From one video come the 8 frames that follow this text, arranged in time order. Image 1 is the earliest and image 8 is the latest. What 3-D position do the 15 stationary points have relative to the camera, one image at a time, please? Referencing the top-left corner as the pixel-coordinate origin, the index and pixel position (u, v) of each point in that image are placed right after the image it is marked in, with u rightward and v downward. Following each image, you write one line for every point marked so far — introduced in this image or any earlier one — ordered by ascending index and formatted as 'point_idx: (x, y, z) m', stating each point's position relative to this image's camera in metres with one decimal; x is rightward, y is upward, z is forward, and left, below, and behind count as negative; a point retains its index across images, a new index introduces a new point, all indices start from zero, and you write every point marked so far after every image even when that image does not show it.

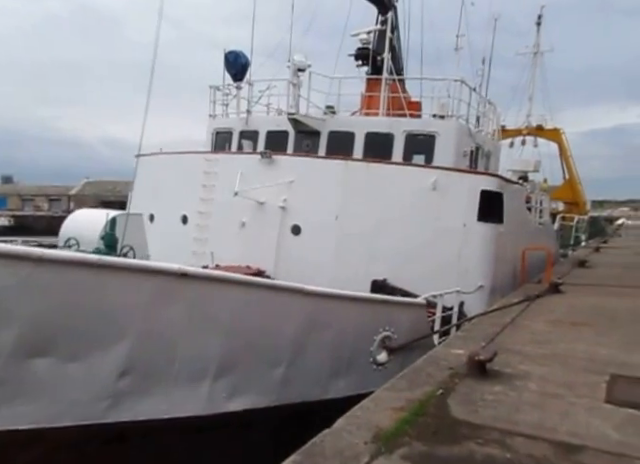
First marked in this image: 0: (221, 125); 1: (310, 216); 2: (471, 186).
0: (-1.7, +1.8, +9.8) m
1: (-0.1, +0.2, +7.6) m
2: (+1.9, +0.6, +7.3) m
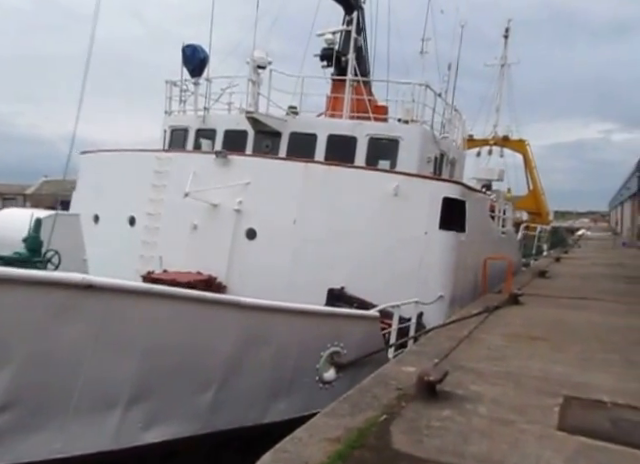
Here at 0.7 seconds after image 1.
0: (-2.3, +1.7, +9.4) m
1: (-0.6, +0.2, +7.3) m
2: (+1.3, +0.5, +7.1) m
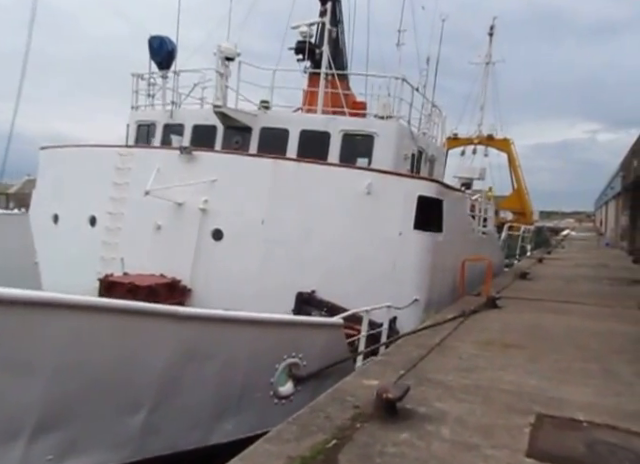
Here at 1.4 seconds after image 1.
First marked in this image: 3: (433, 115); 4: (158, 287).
0: (-2.7, +1.7, +9.0) m
1: (-1.0, +0.1, +6.9) m
2: (+1.0, +0.5, +6.8) m
3: (+1.9, +1.9, +9.8) m
4: (-1.7, -0.6, +6.3) m
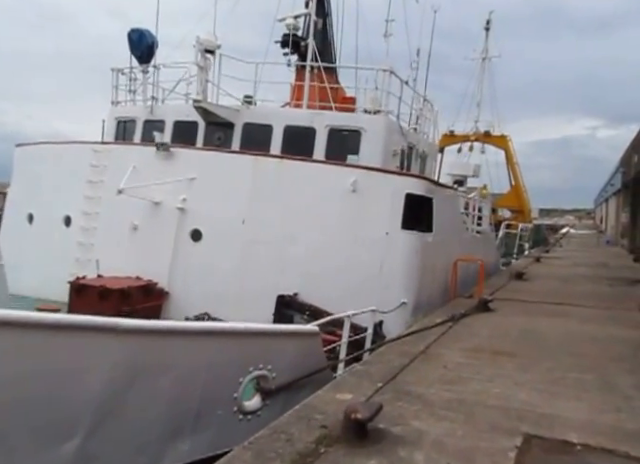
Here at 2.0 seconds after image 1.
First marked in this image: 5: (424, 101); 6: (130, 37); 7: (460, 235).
0: (-2.9, +1.7, +8.7) m
1: (-1.2, +0.1, +6.6) m
2: (+0.8, +0.5, +6.5) m
3: (+1.7, +1.9, +9.5) m
4: (-1.9, -0.6, +6.0) m
5: (+1.6, +2.0, +9.3) m
6: (-2.7, +2.8, +8.5) m
7: (+1.9, 0.0, +8.2) m
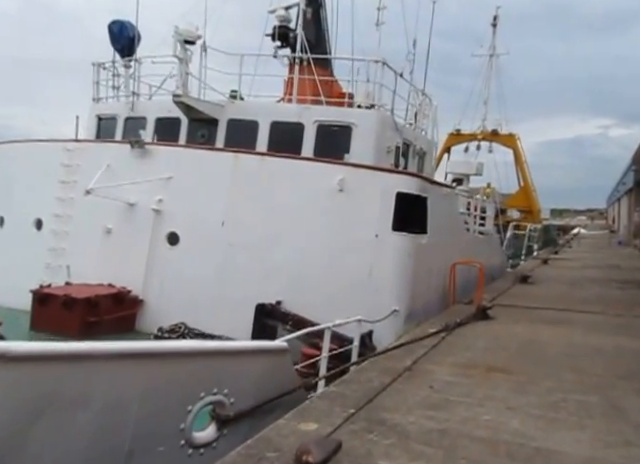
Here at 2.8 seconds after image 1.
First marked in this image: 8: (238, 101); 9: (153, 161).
0: (-3.0, +1.7, +8.3) m
1: (-1.3, +0.1, +6.1) m
2: (+0.7, +0.5, +6.0) m
3: (+1.6, +1.9, +9.0) m
4: (-2.1, -0.6, +5.5) m
5: (+1.5, +2.0, +8.8) m
6: (-2.8, +2.7, +8.1) m
7: (+1.8, -0.1, +7.7) m
8: (-1.0, +1.6, +7.5) m
9: (-1.8, +0.8, +6.3) m
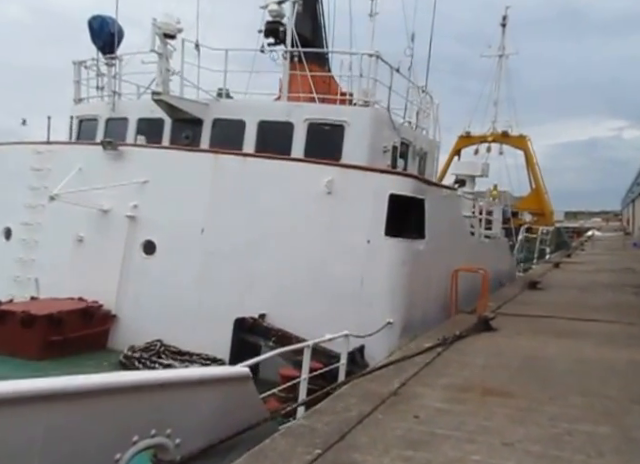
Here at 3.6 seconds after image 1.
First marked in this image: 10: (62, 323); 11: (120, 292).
0: (-3.1, +1.6, +7.8) m
1: (-1.4, 0.0, +5.7) m
2: (+0.5, +0.4, +5.5) m
3: (+1.5, +1.8, +8.5) m
4: (-2.2, -0.7, +5.1) m
5: (+1.4, +1.9, +8.3) m
6: (-2.9, +2.6, +7.6) m
7: (+1.7, -0.1, +7.1) m
8: (-1.1, +1.6, +7.0) m
9: (-1.9, +0.7, +5.8) m
10: (-2.2, -0.7, +5.1) m
11: (-1.9, -0.6, +5.7) m
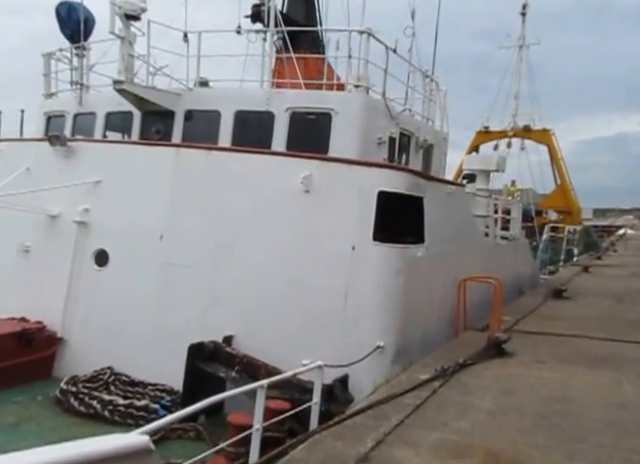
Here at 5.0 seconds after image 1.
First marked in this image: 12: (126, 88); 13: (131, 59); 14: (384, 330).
0: (-3.2, +1.5, +7.1) m
1: (-1.6, 0.0, +4.9) m
2: (+0.3, +0.4, +4.6) m
3: (+1.4, +1.8, +7.5) m
4: (-2.4, -0.8, +4.3) m
5: (+1.4, +1.9, +7.4) m
6: (-3.1, +2.5, +6.9) m
7: (+1.6, -0.1, +6.2) m
8: (-1.3, +1.5, +6.2) m
9: (-2.0, +0.6, +5.0) m
10: (-2.4, -0.8, +4.3) m
11: (-2.1, -0.6, +4.9) m
12: (-1.9, +1.4, +5.8) m
13: (-1.9, +1.7, +5.9) m
14: (+0.5, -0.8, +4.7) m
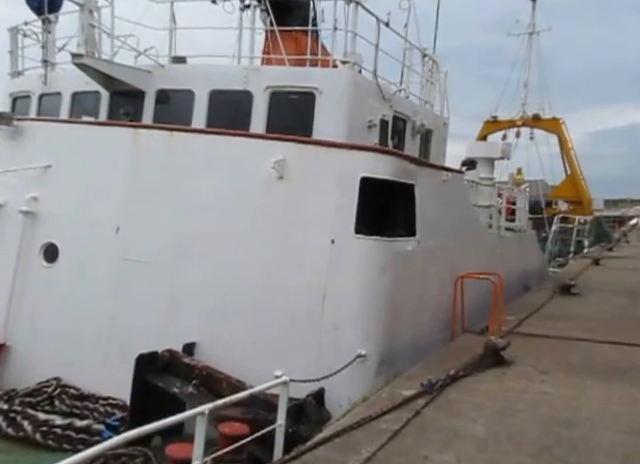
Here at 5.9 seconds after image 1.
0: (-3.3, +1.6, +6.6) m
1: (-1.8, 0.0, +4.3) m
2: (+0.2, +0.4, +4.0) m
3: (+1.3, +1.9, +6.9) m
4: (-2.5, -0.7, +3.8) m
5: (+1.2, +2.0, +6.8) m
6: (-3.2, +2.6, +6.3) m
7: (+1.4, -0.1, +5.6) m
8: (-1.4, +1.6, +5.6) m
9: (-2.2, +0.7, +4.5) m
10: (-2.5, -0.8, +3.8) m
11: (-2.2, -0.6, +4.4) m
12: (-2.0, +1.5, +5.2) m
13: (-2.0, +1.8, +5.3) m
14: (+0.4, -0.7, +4.2) m
